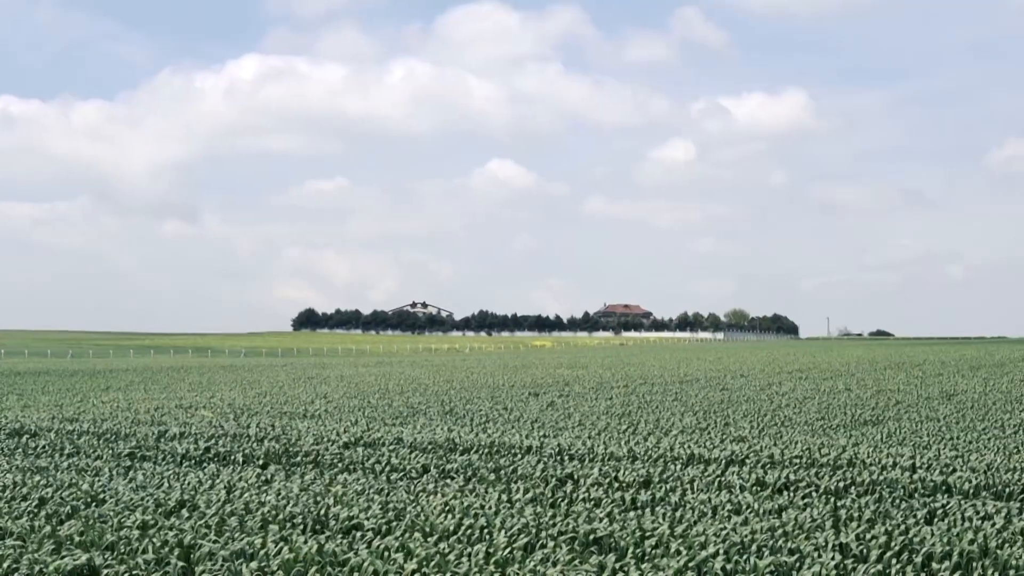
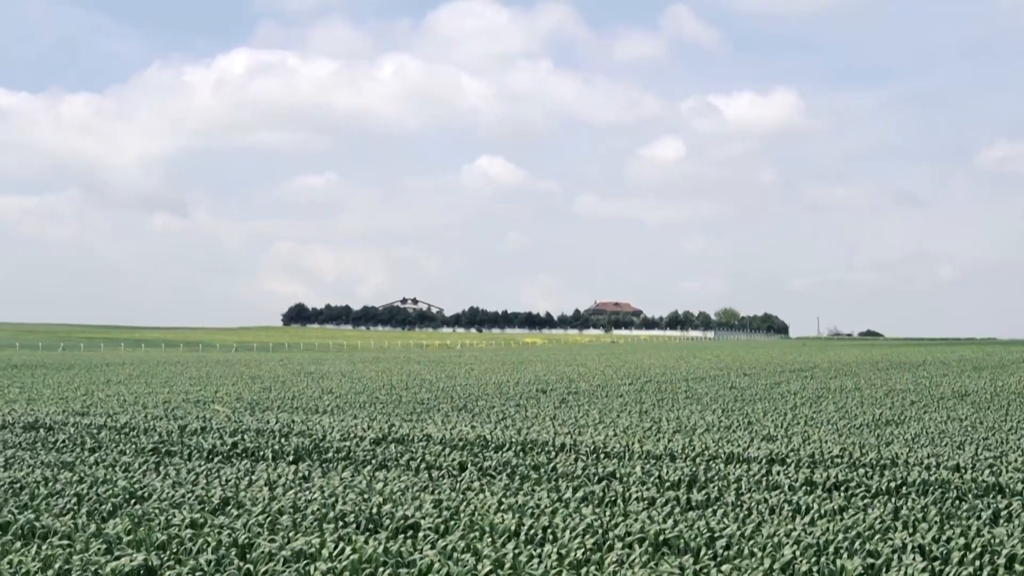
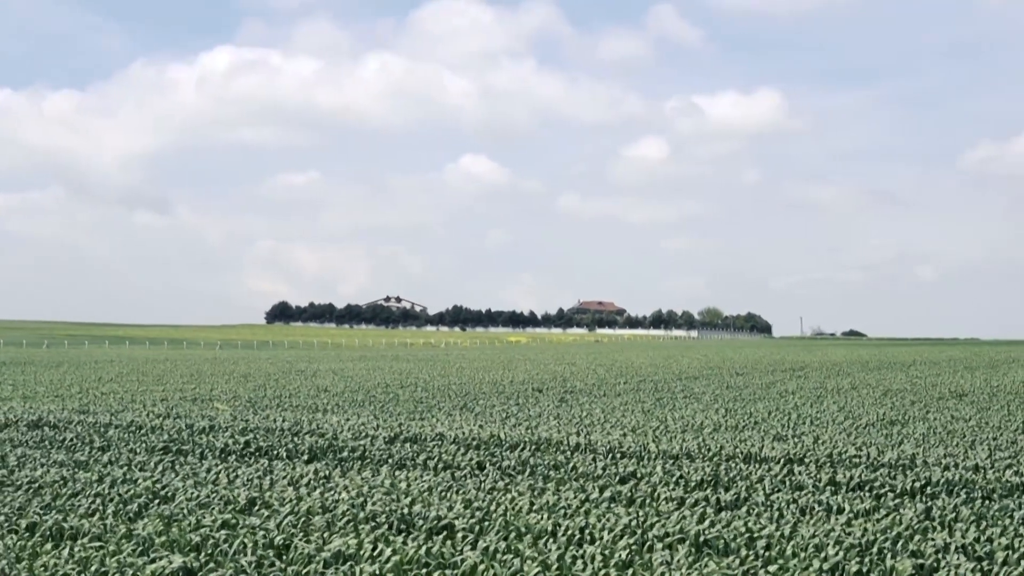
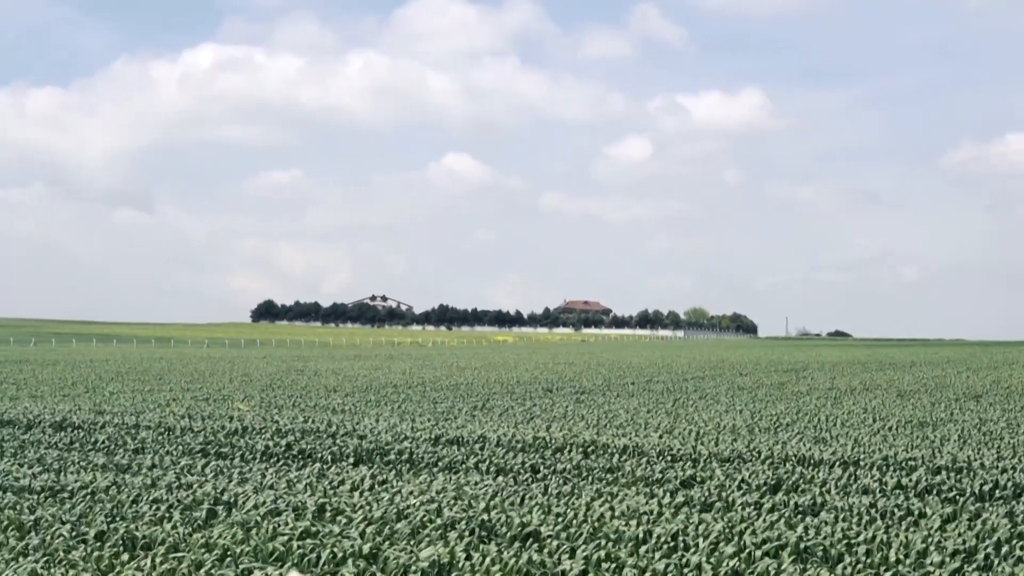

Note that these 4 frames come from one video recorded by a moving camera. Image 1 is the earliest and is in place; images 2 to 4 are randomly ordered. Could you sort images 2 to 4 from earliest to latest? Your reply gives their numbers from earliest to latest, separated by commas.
2, 3, 4
